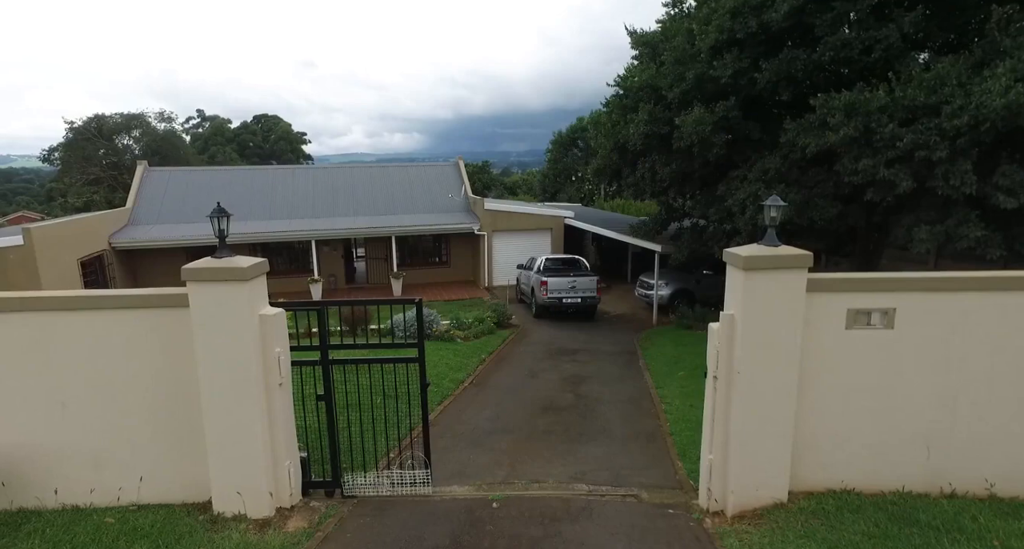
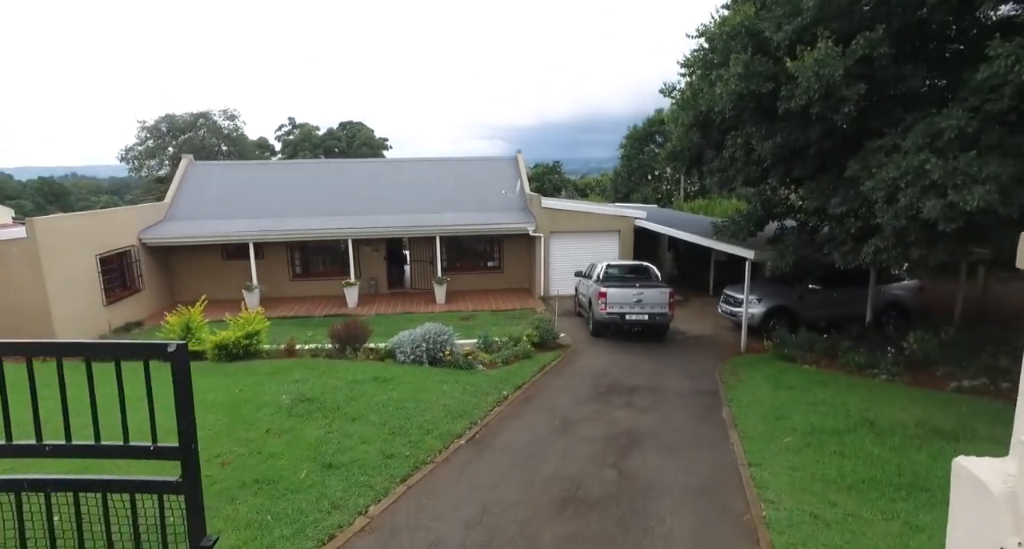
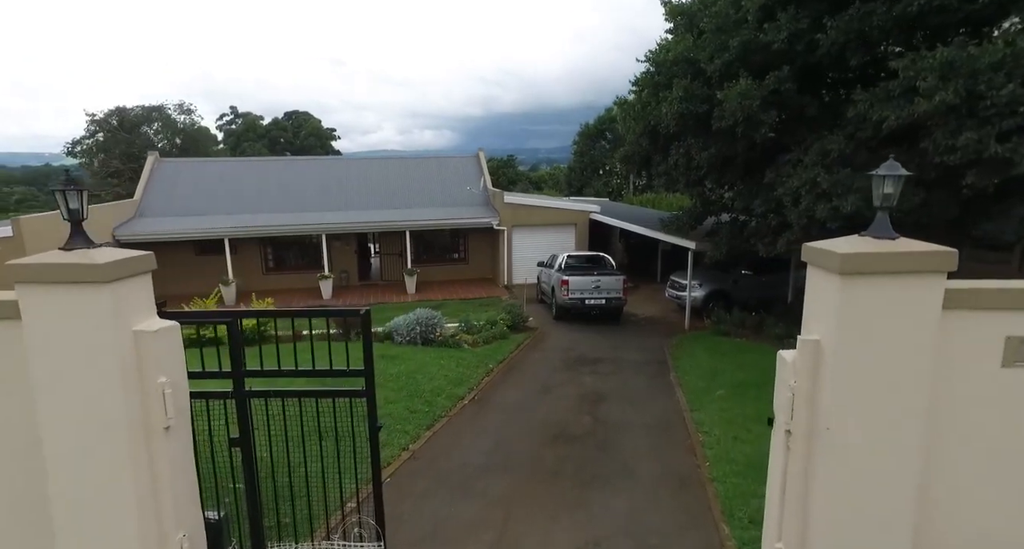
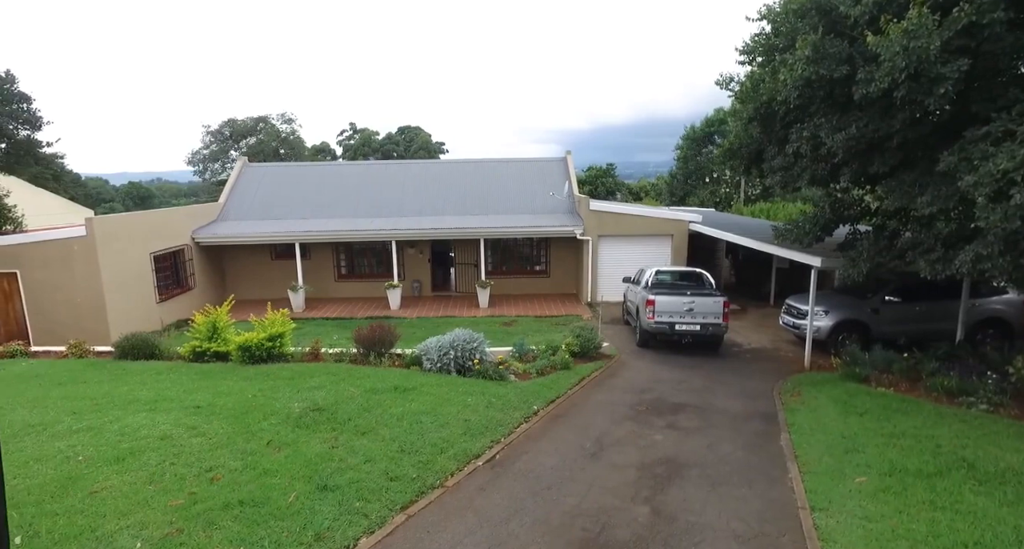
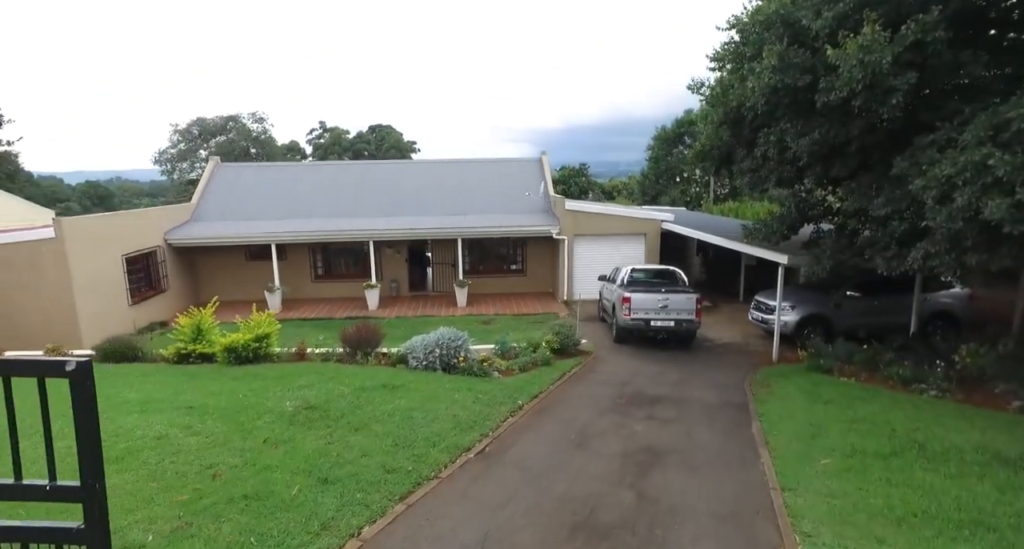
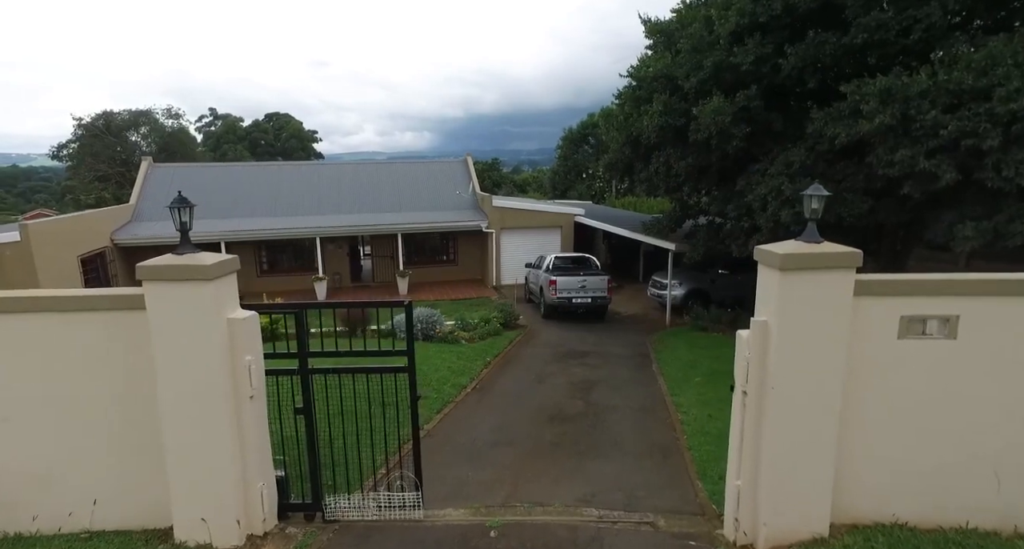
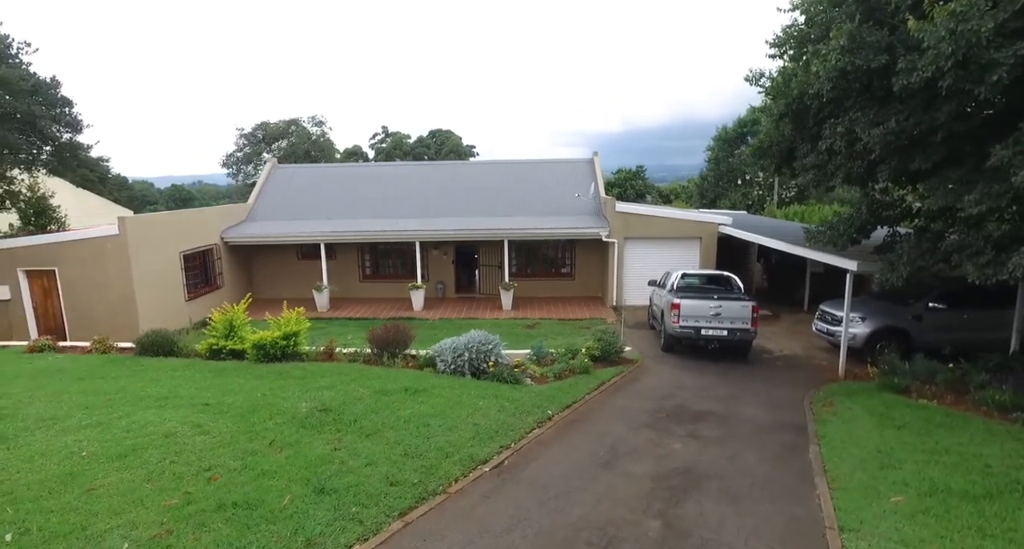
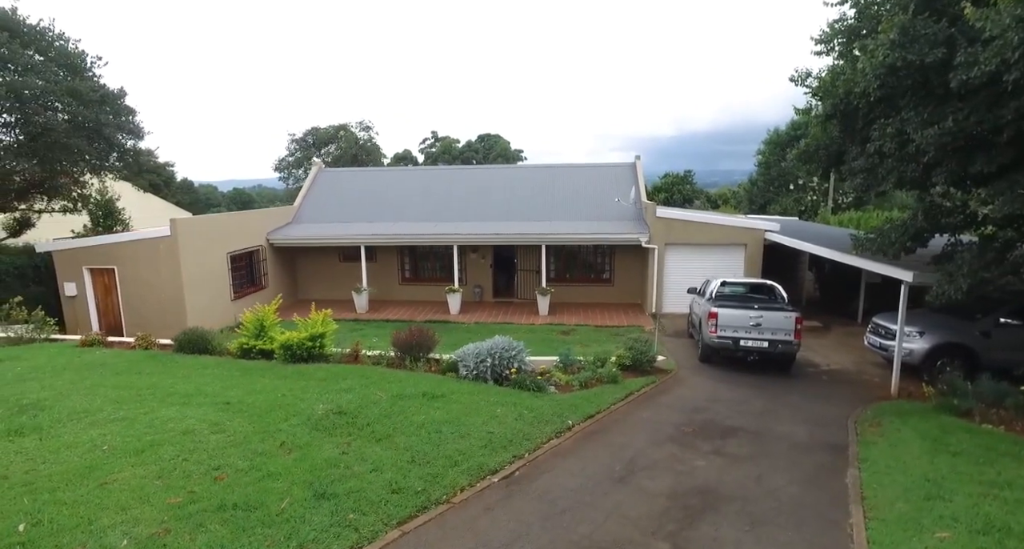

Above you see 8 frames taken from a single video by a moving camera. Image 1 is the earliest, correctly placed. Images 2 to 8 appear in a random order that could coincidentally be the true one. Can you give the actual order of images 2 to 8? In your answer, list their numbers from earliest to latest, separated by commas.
6, 3, 2, 5, 4, 7, 8
